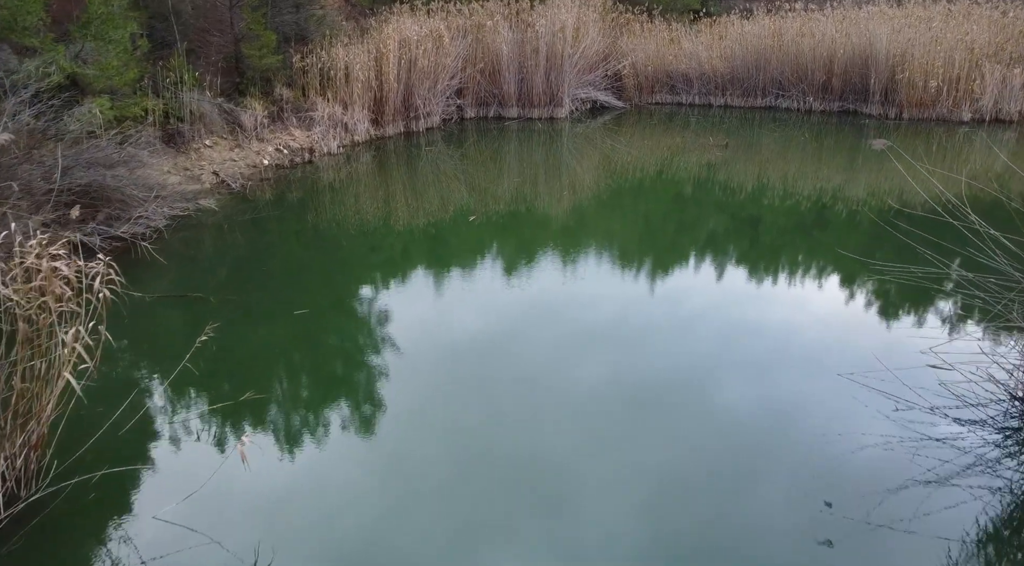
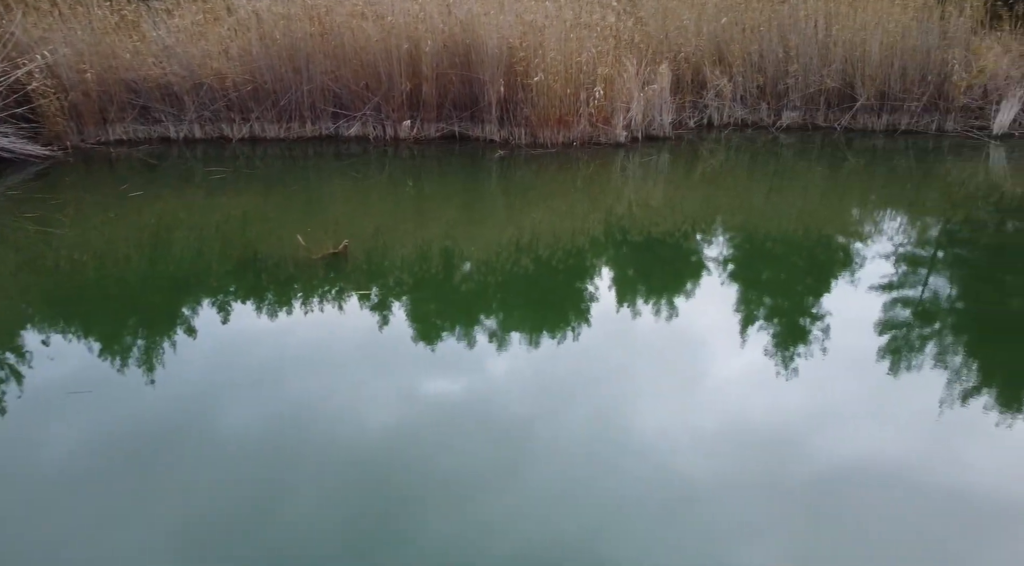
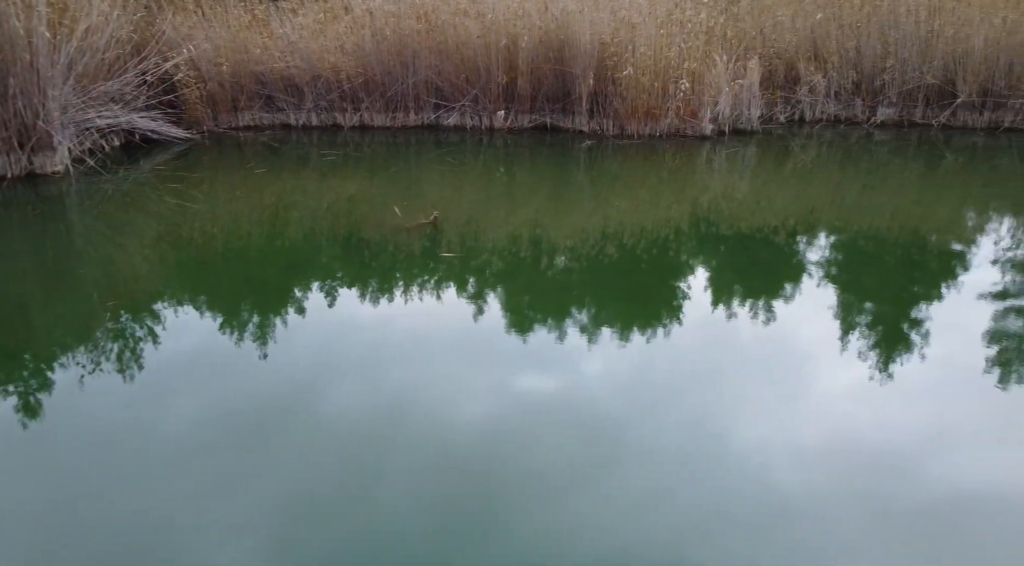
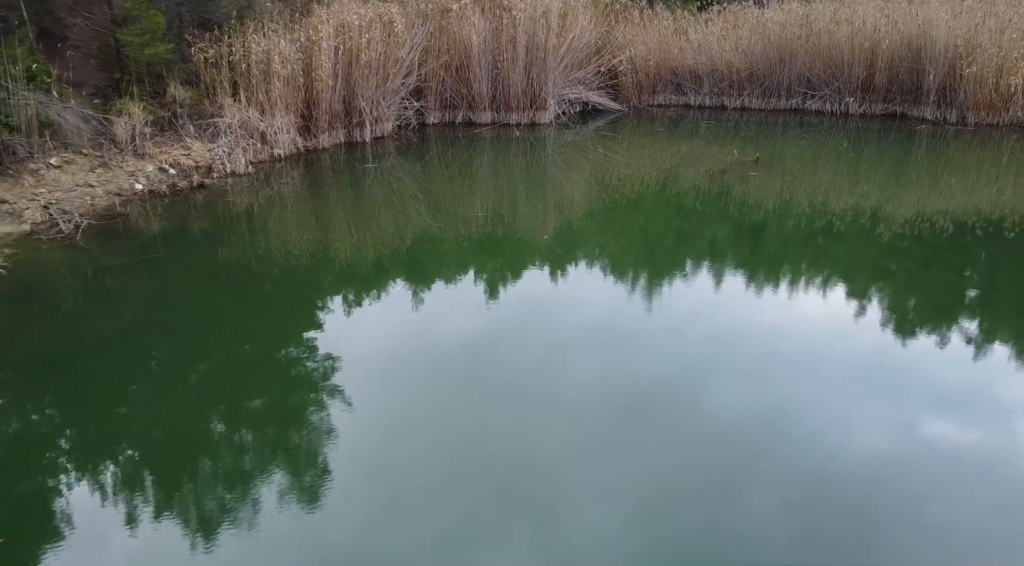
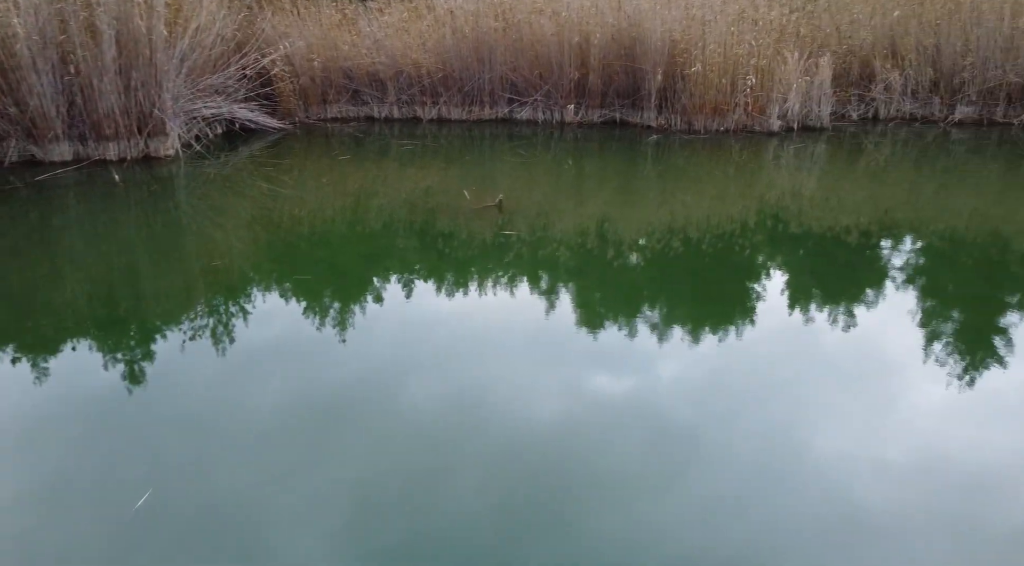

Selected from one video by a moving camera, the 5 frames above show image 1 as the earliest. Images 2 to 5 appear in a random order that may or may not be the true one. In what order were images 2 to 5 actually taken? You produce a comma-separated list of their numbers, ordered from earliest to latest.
4, 5, 3, 2
